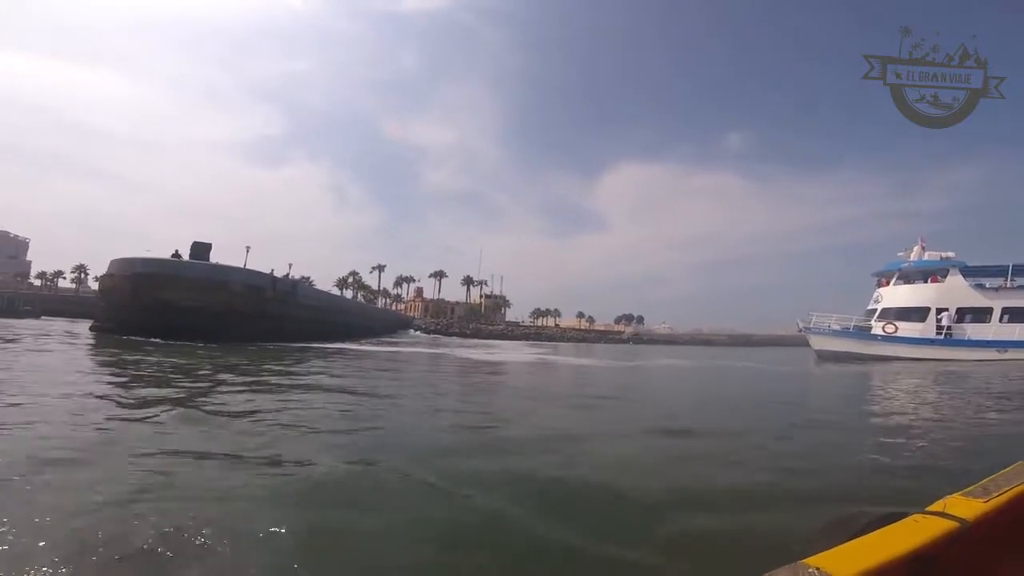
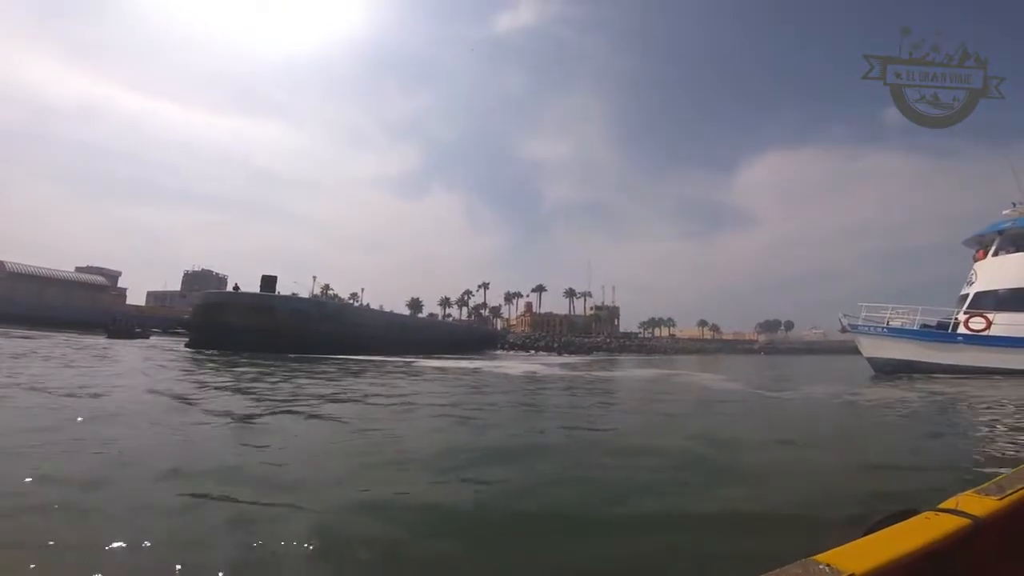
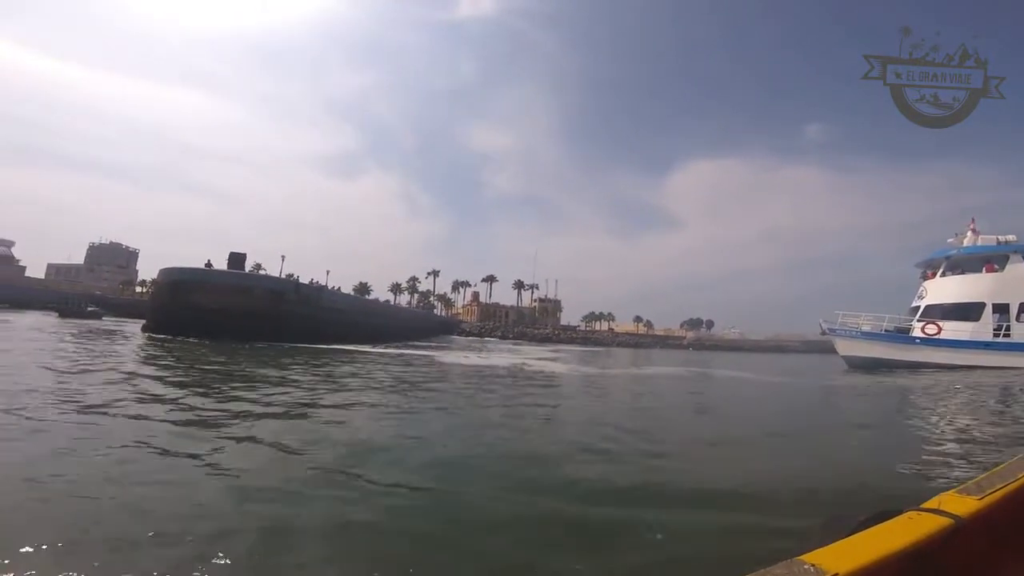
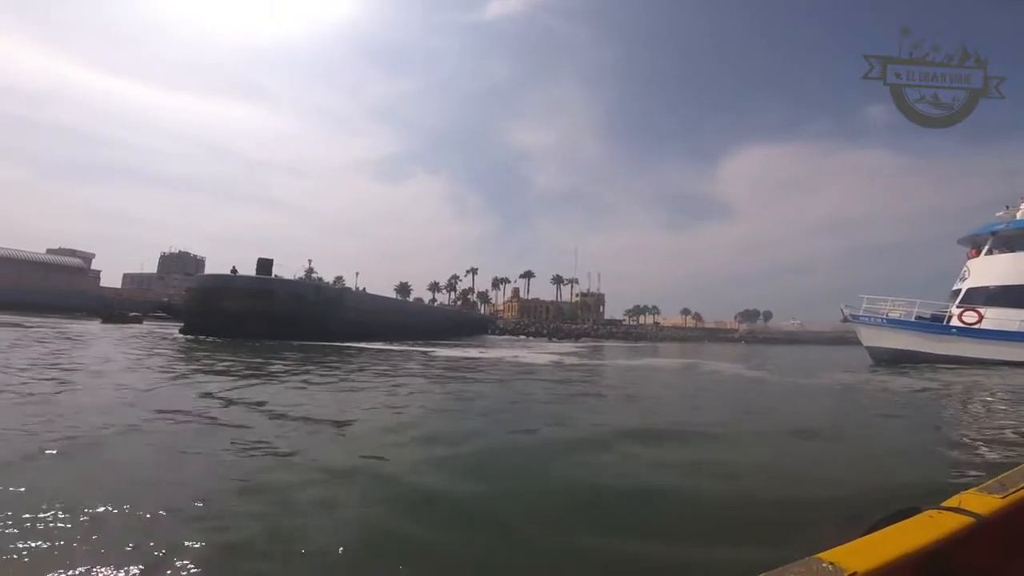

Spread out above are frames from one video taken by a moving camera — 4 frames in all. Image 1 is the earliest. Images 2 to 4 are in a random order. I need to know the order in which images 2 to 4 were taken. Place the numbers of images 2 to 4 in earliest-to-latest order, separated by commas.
3, 4, 2
